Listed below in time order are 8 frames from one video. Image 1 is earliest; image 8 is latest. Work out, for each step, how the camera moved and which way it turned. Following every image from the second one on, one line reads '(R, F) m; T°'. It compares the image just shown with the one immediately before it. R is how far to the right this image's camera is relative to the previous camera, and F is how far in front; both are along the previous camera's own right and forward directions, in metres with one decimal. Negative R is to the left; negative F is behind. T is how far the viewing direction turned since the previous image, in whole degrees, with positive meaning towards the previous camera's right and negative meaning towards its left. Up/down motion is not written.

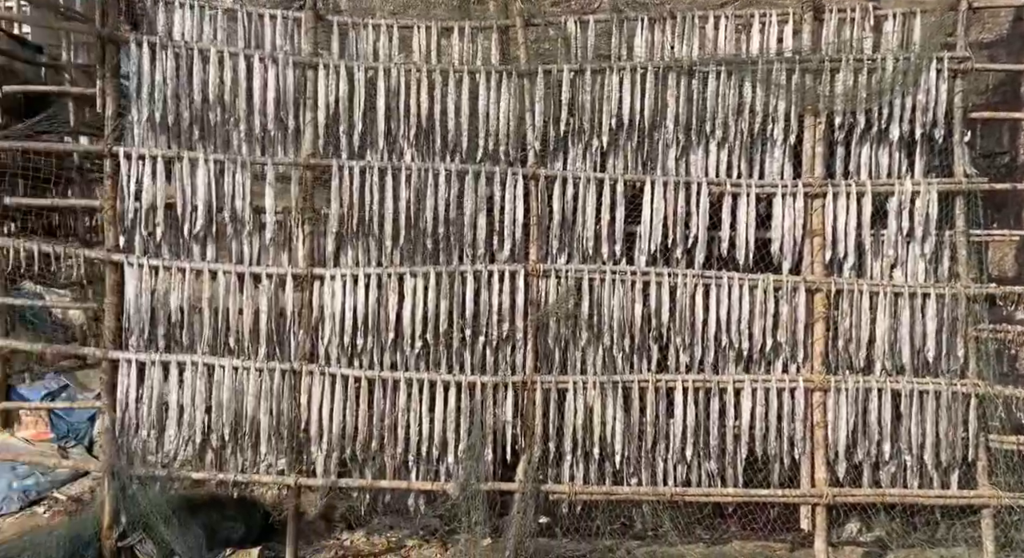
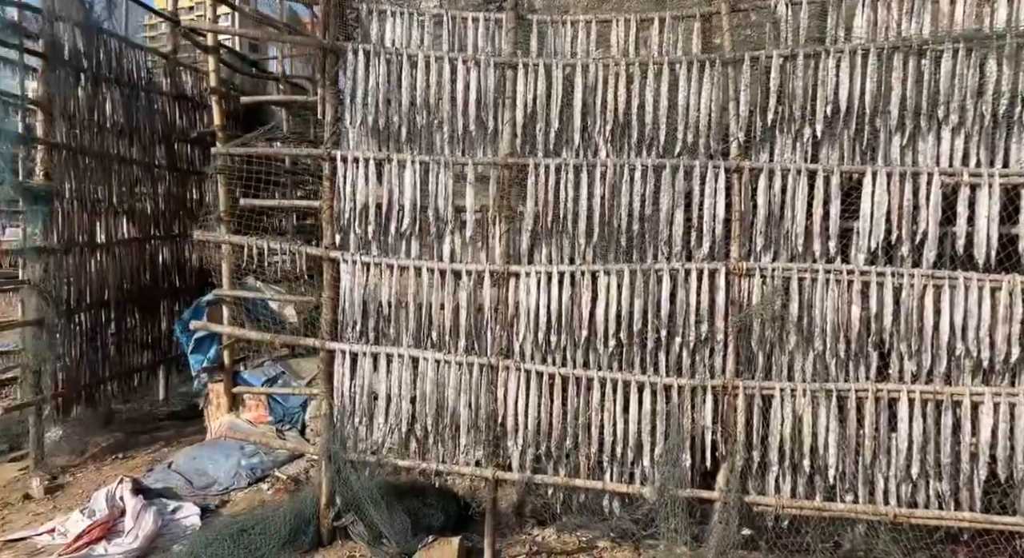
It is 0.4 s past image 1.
(-0.1, 0.0) m; -13°
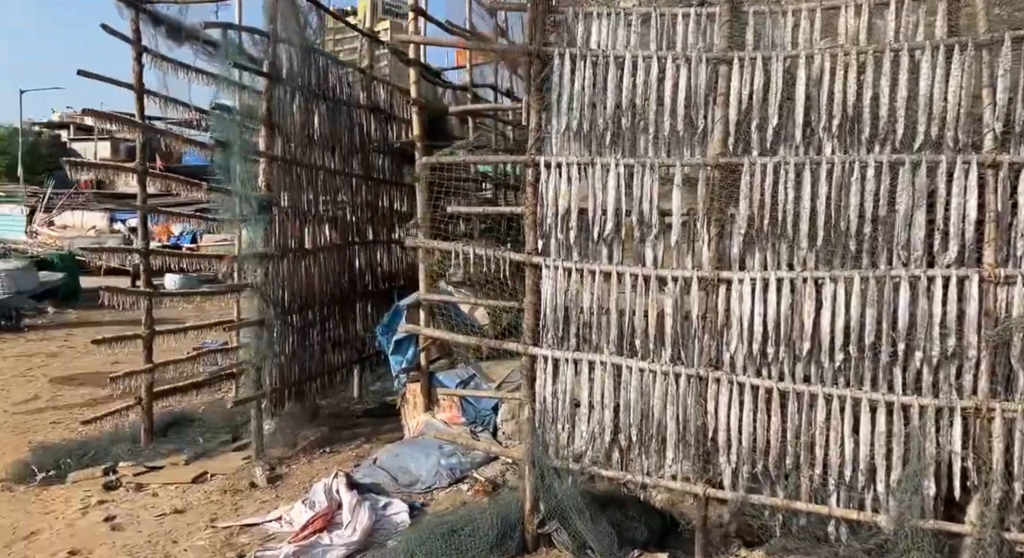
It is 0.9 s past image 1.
(-0.2, +0.1) m; -12°
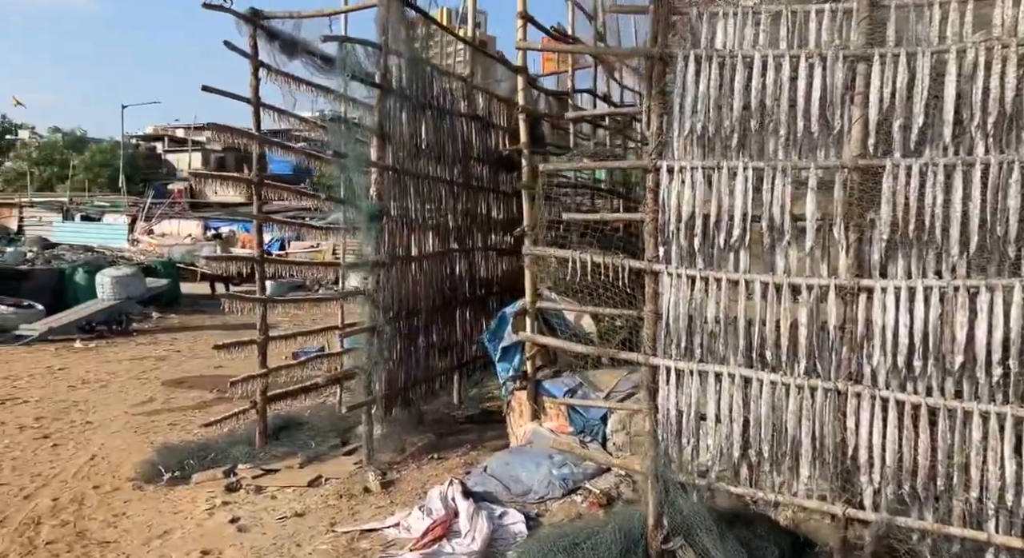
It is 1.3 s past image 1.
(-0.2, 0.0) m; -6°
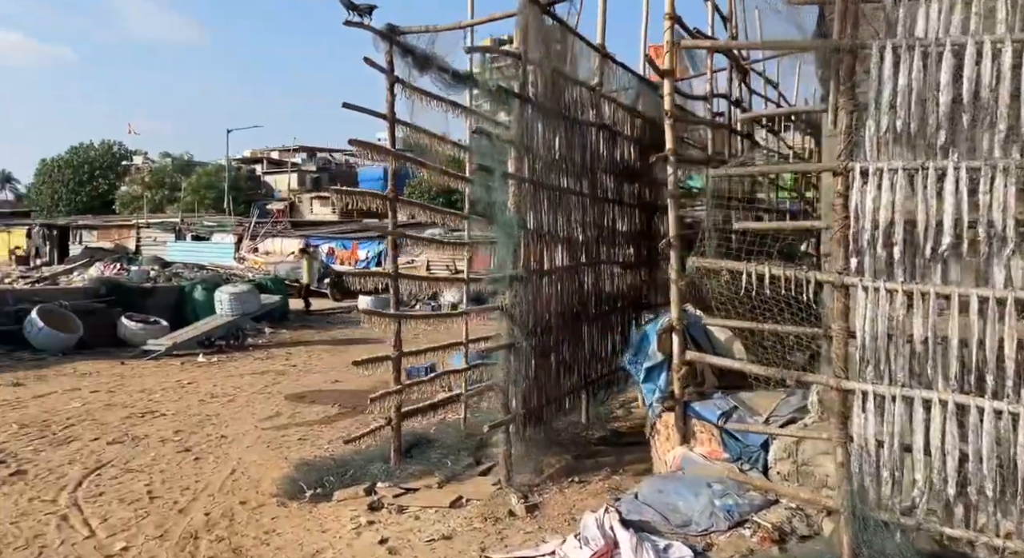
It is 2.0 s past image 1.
(-0.3, +0.2) m; -7°
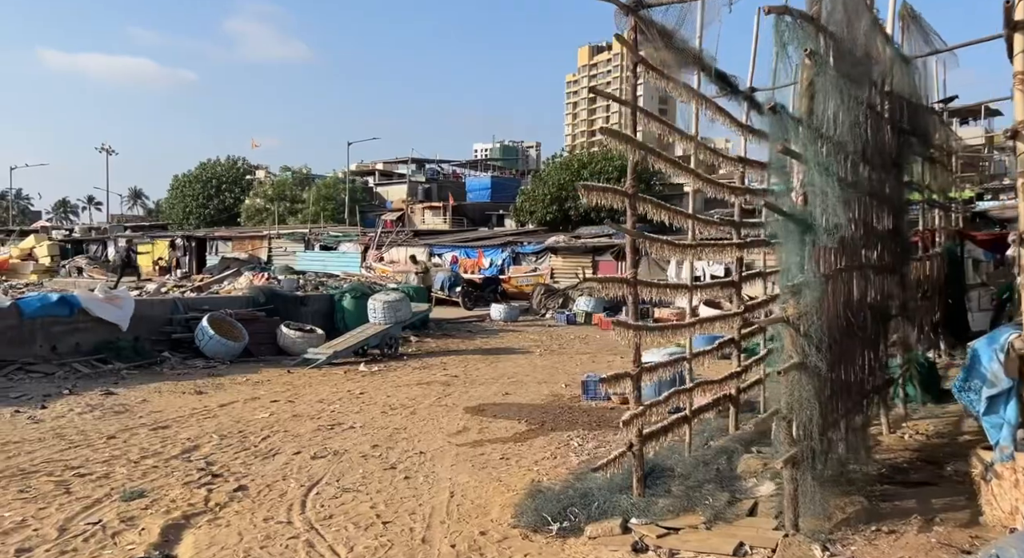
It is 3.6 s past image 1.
(-0.9, +0.5) m; -8°
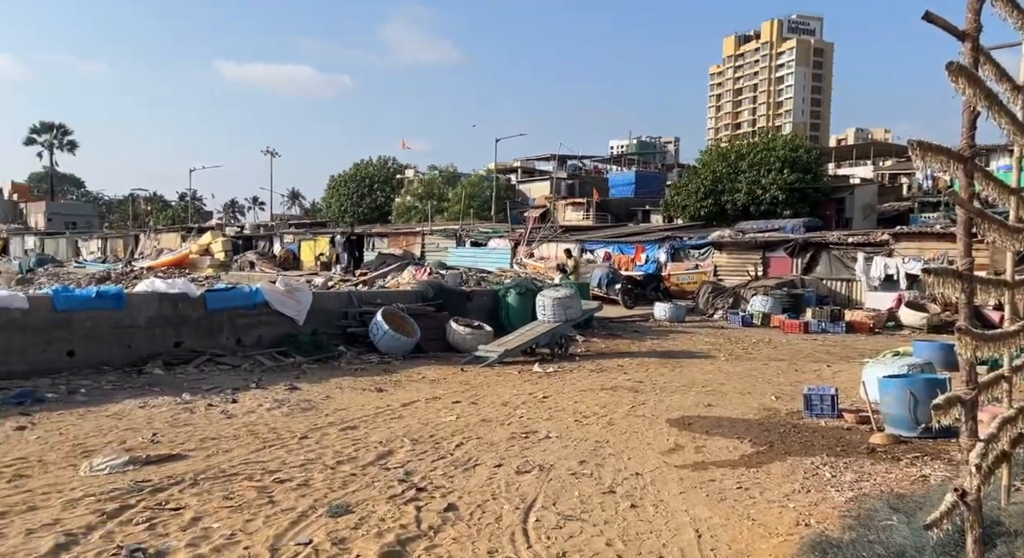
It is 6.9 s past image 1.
(-0.7, +0.9) m; -10°
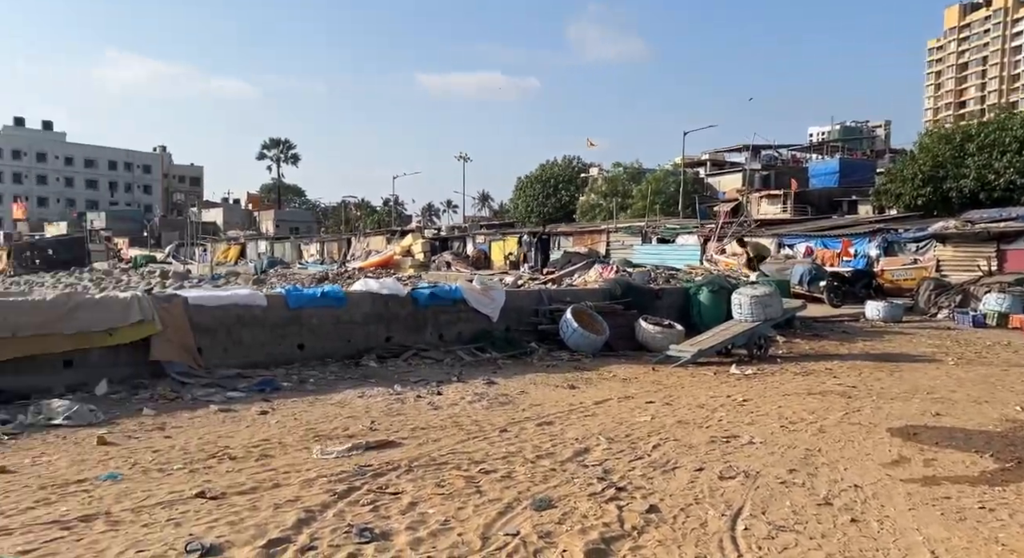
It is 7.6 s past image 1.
(-0.1, 0.0) m; -13°
